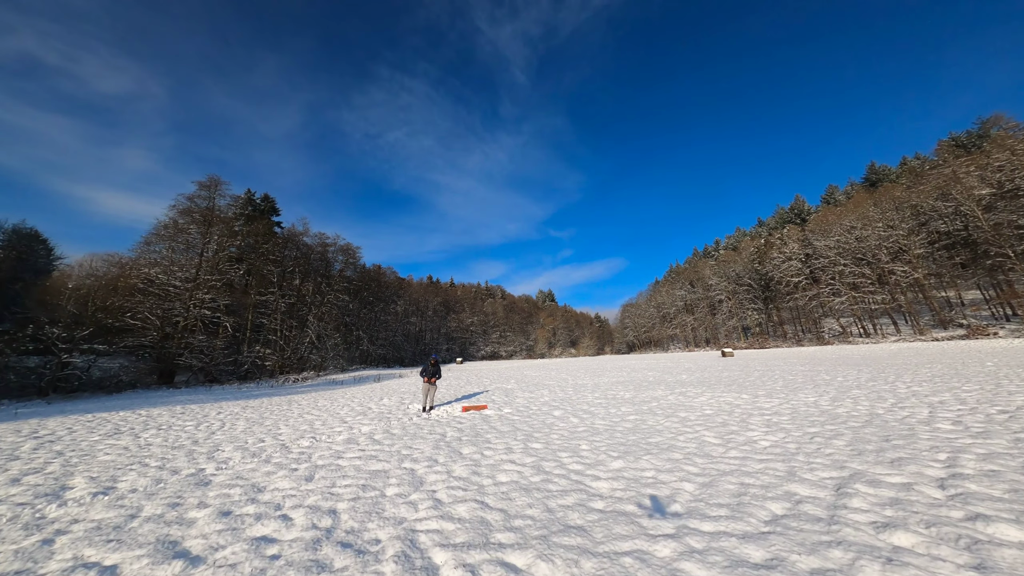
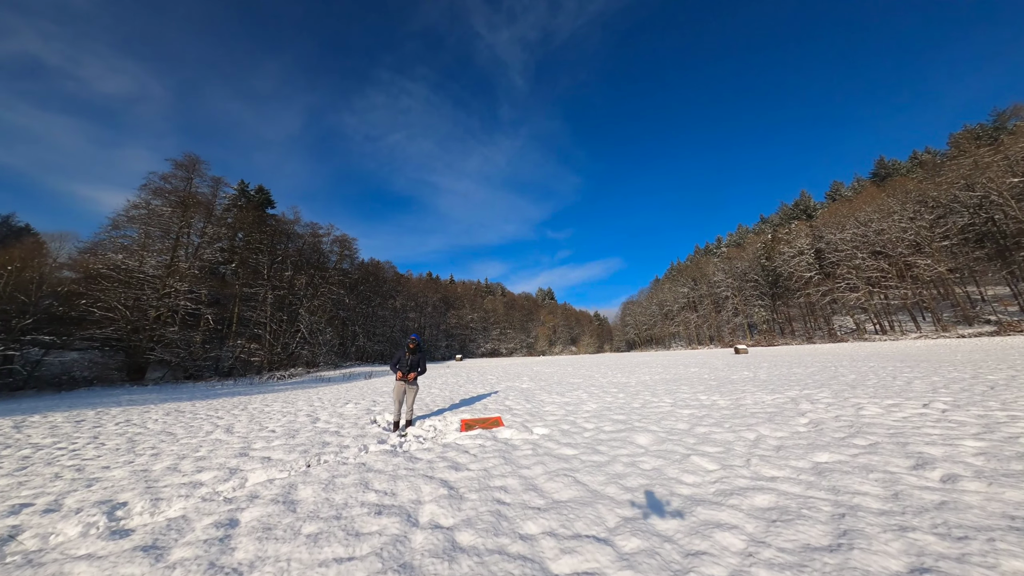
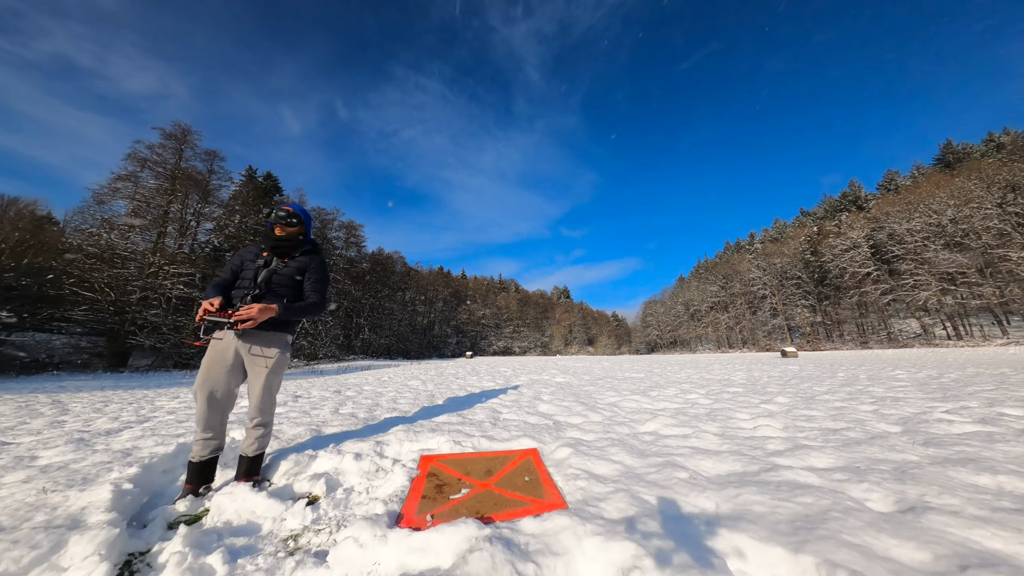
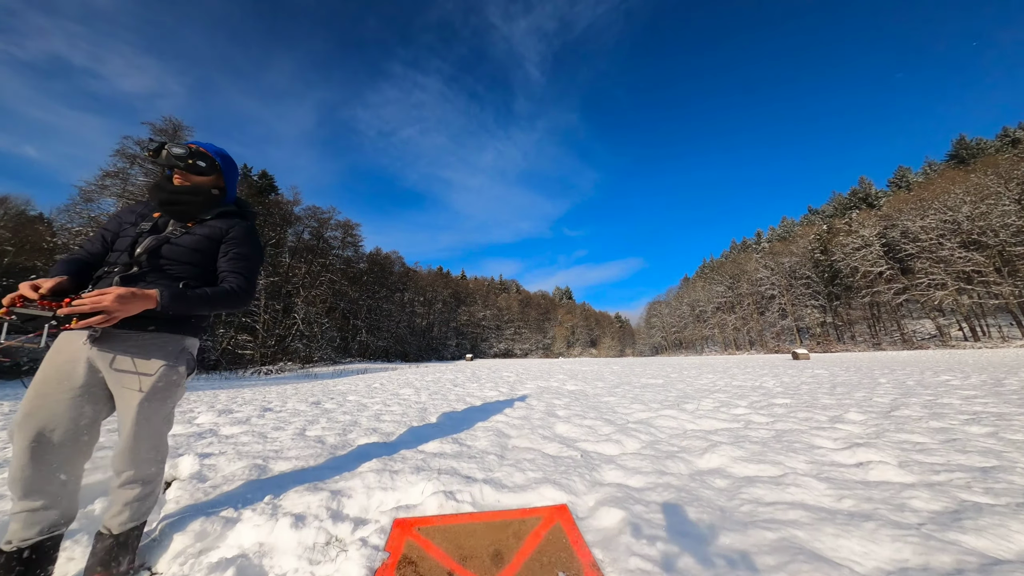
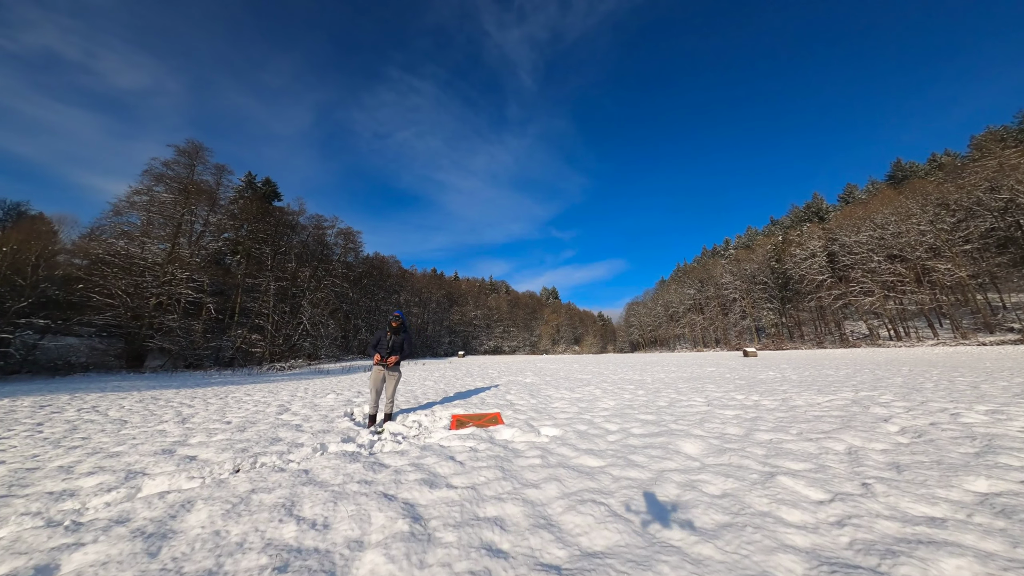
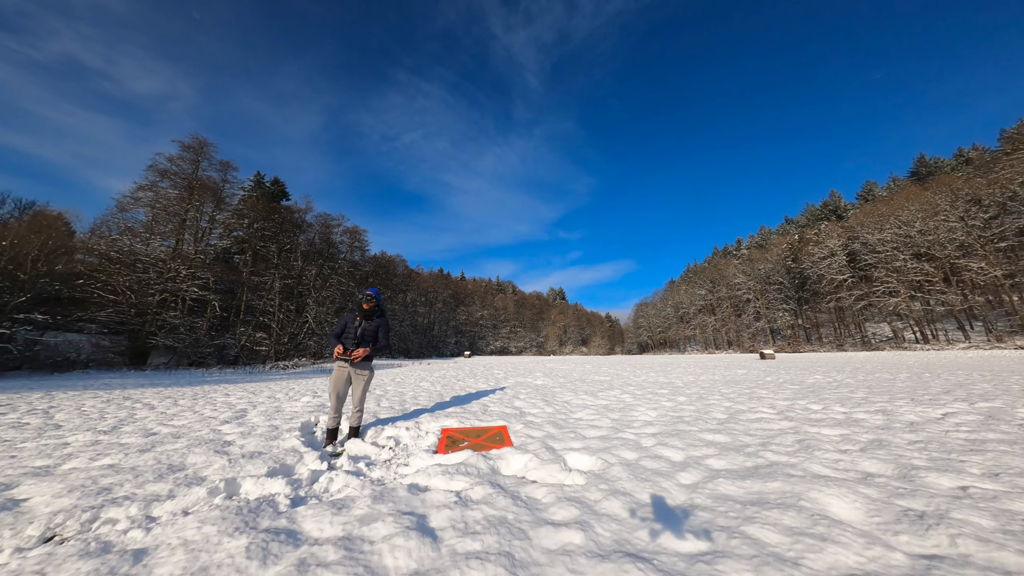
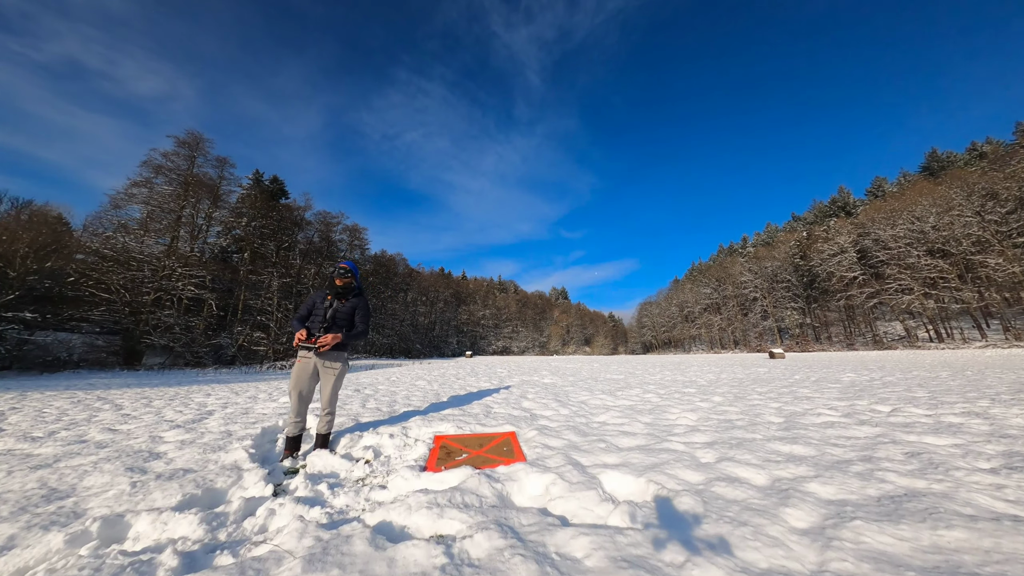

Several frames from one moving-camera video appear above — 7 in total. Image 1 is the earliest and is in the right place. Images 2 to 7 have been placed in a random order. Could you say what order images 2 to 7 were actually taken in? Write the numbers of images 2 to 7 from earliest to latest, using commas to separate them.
2, 5, 6, 7, 3, 4
